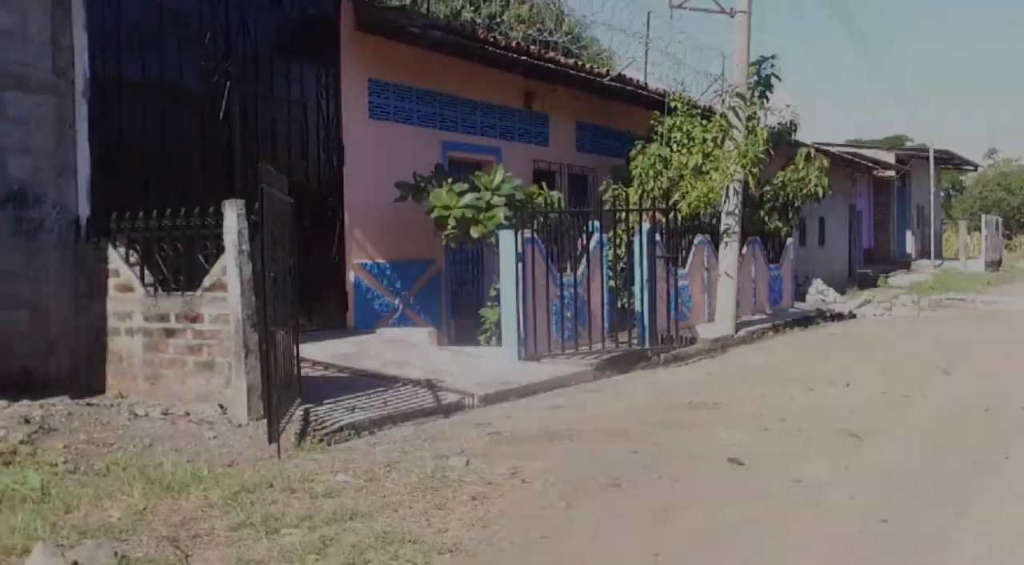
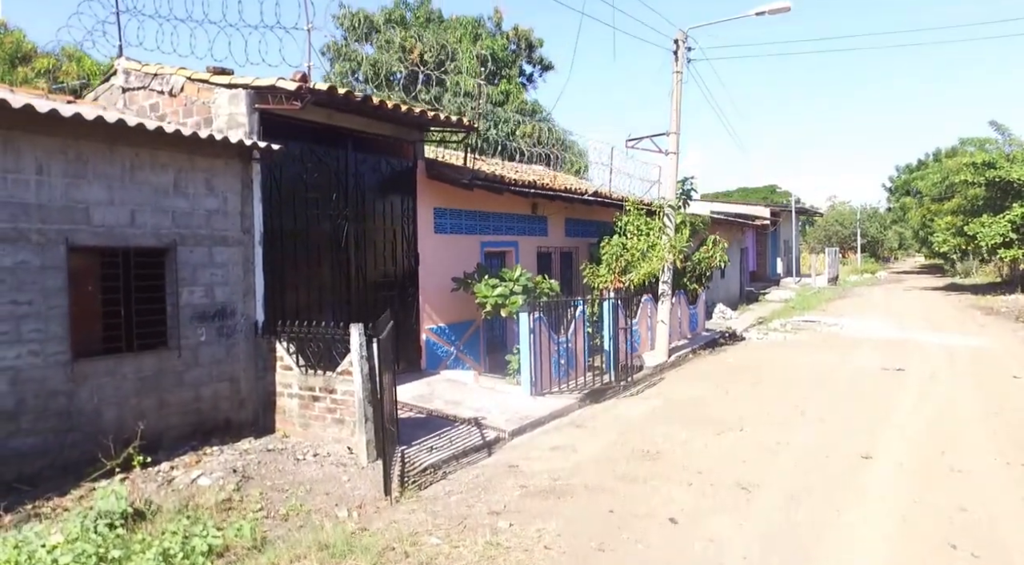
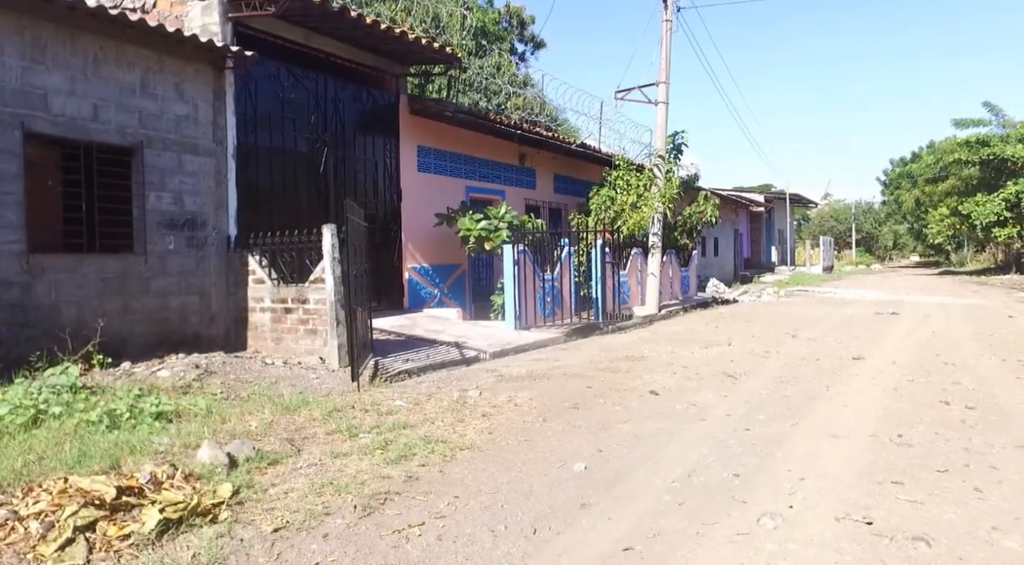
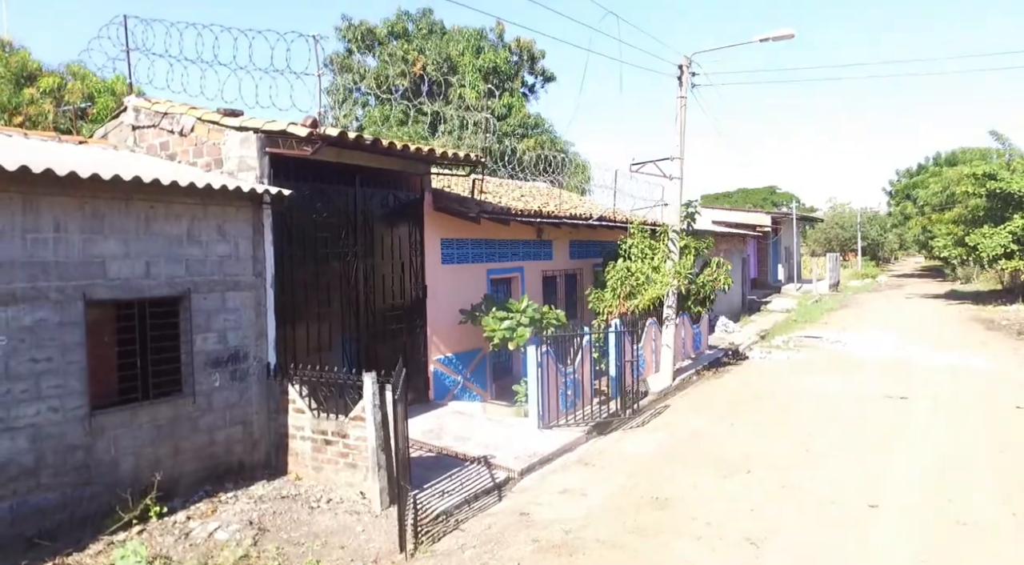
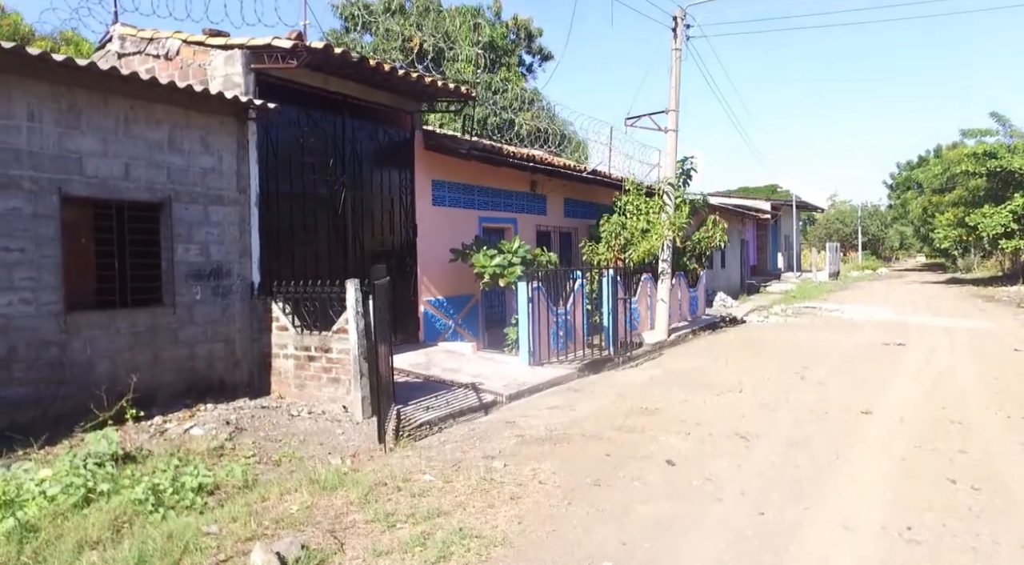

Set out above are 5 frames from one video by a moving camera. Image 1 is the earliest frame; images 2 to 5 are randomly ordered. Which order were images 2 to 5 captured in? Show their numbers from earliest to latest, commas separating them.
3, 5, 2, 4
